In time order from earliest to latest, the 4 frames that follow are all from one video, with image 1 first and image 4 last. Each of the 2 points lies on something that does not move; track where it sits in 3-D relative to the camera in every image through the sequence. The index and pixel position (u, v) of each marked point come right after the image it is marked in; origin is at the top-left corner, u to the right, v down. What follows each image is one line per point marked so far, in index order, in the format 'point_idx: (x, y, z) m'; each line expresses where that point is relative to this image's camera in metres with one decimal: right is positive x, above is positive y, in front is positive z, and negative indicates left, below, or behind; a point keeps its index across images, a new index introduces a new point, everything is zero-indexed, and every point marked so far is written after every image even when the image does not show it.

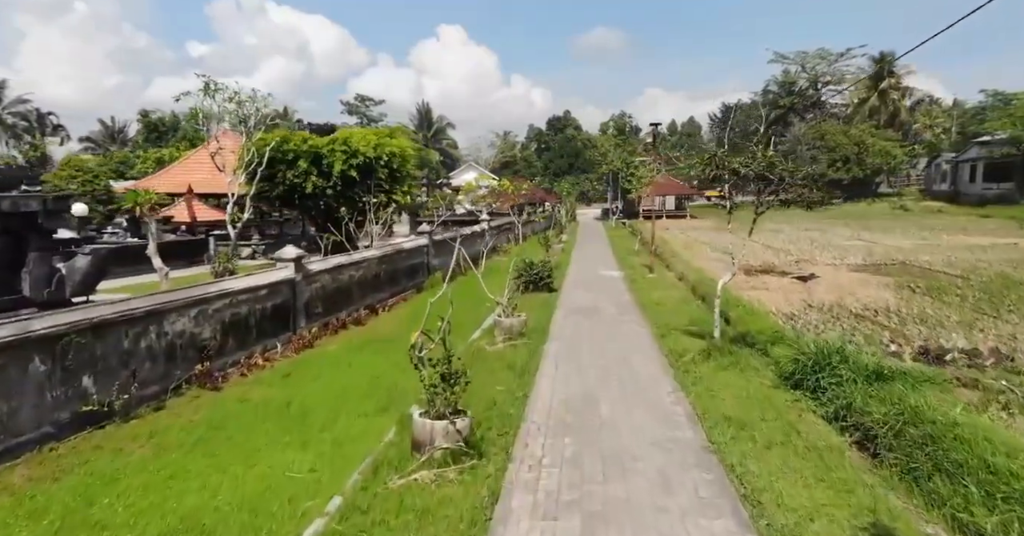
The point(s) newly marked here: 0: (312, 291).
0: (-3.5, -0.4, +11.1) m
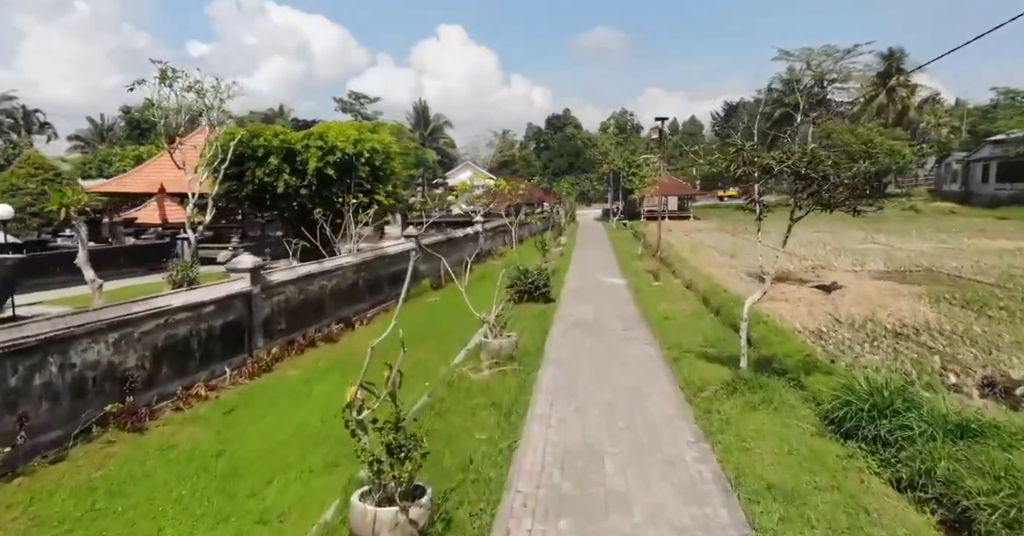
0: (-3.6, -0.6, +9.7) m
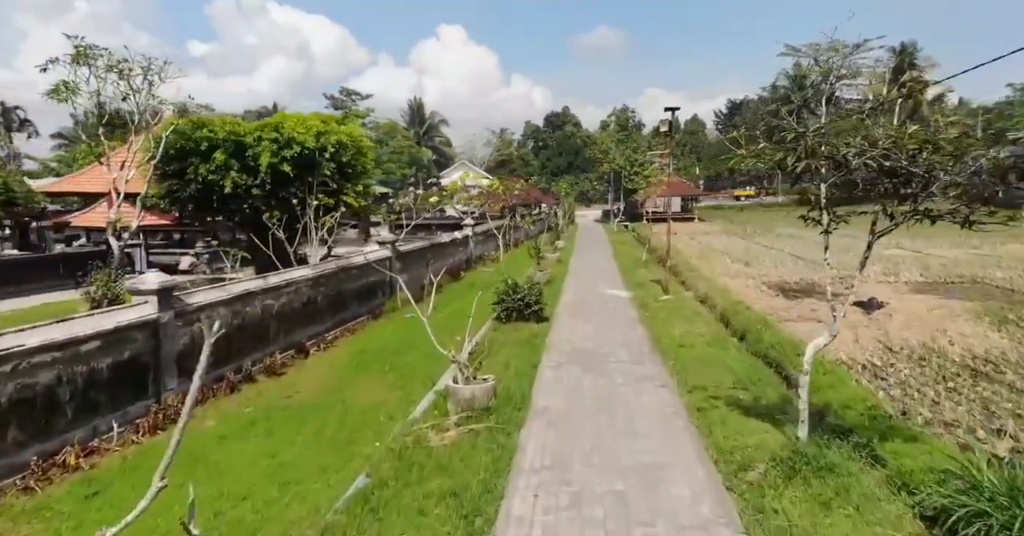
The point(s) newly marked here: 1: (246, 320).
0: (-3.9, -0.8, +7.8) m
1: (-3.7, -0.7, +8.8) m
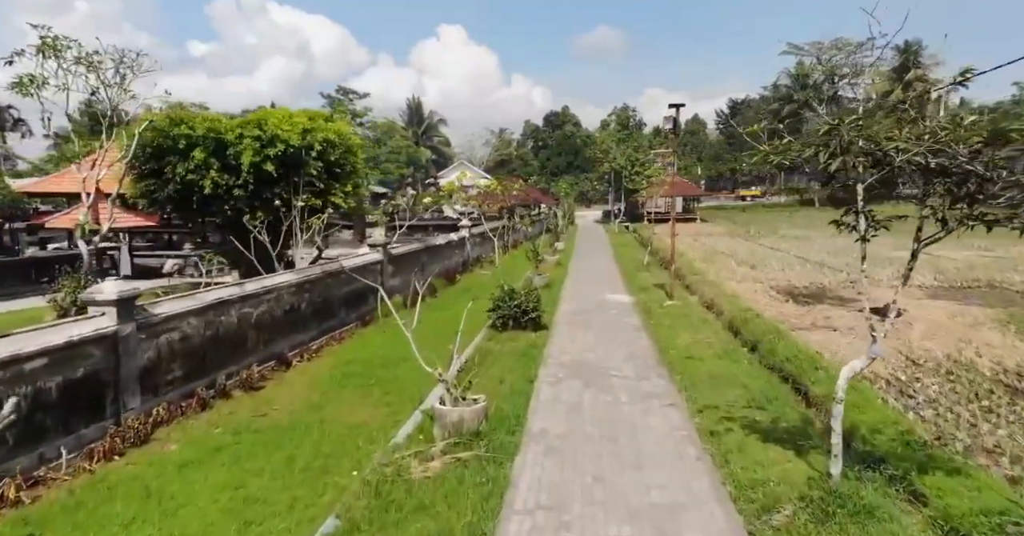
0: (-3.9, -0.9, +7.1) m
1: (-3.7, -0.8, +8.2) m
